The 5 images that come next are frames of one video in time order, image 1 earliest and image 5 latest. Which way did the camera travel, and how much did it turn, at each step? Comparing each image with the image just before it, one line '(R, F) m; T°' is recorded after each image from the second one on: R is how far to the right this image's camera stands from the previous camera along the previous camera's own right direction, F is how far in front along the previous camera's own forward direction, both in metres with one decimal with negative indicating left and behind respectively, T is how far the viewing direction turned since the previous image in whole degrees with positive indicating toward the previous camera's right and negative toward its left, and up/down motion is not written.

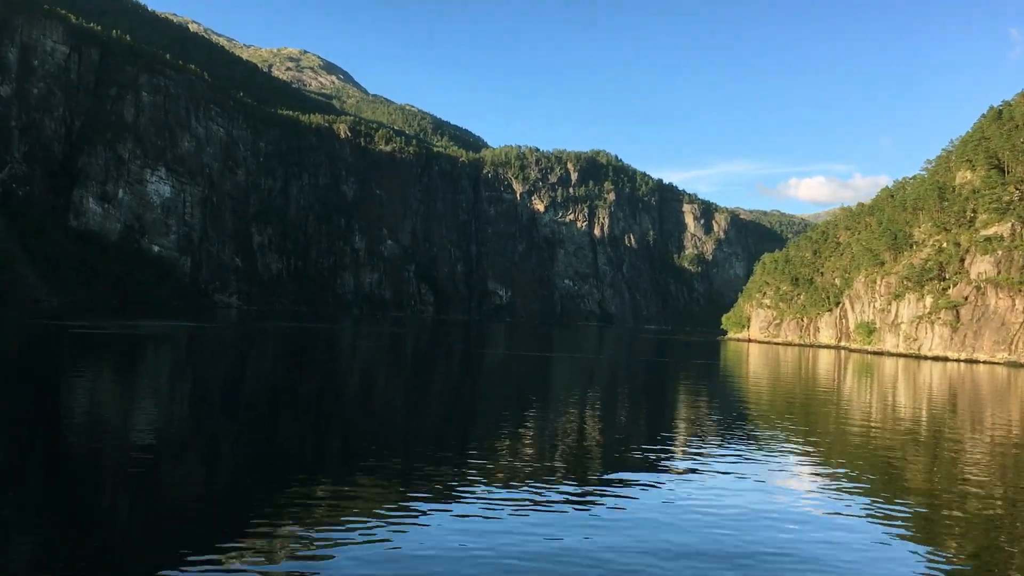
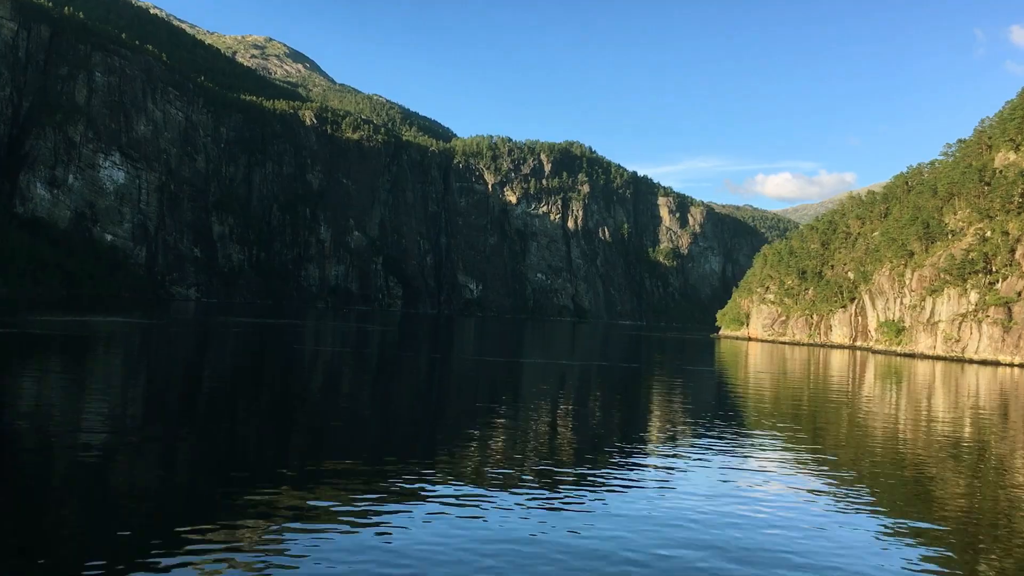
(-0.7, +4.4) m; +2°
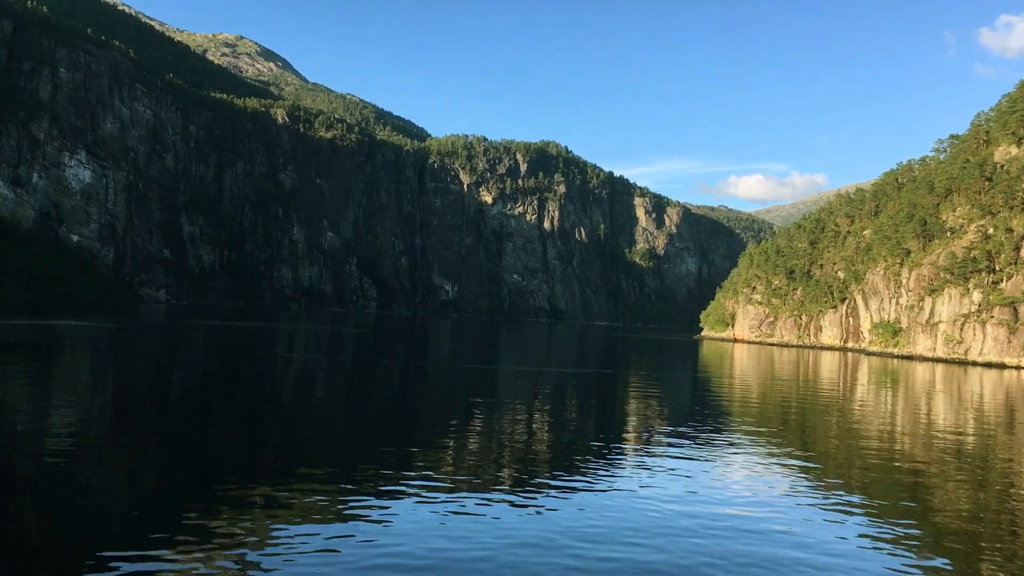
(-0.4, +1.3) m; +2°
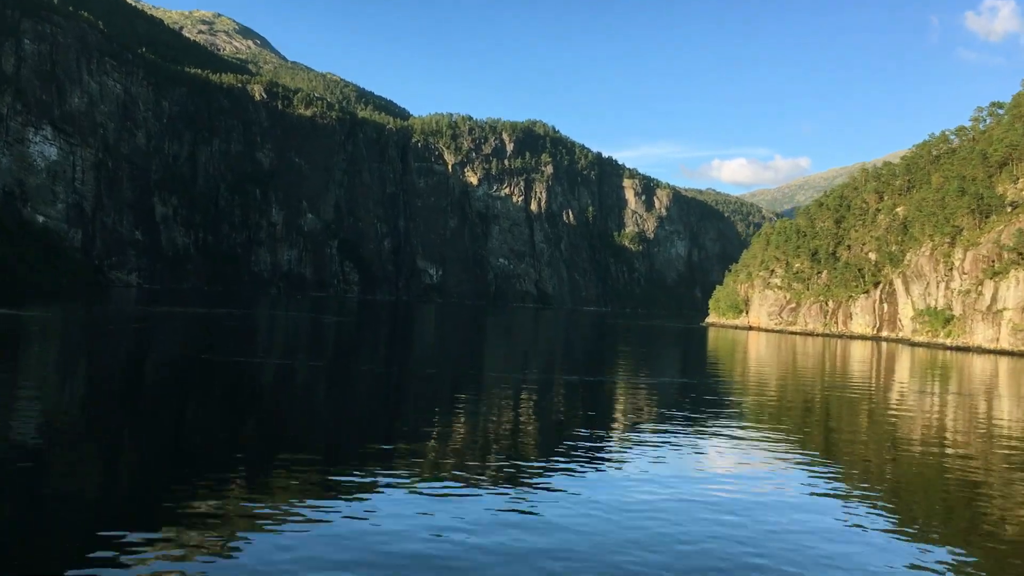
(-0.5, +4.1) m; +1°
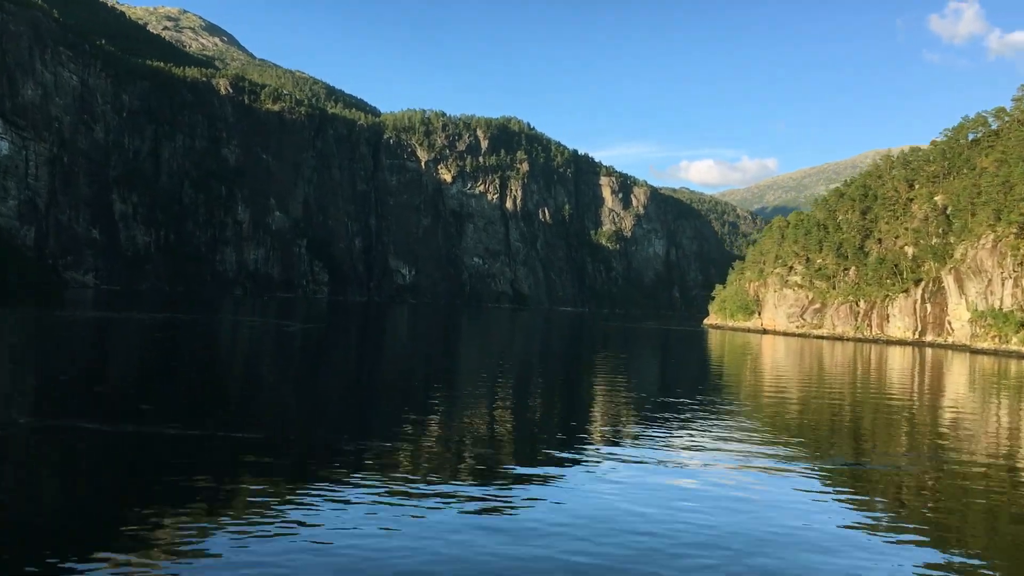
(-1.2, +3.7) m; +2°
